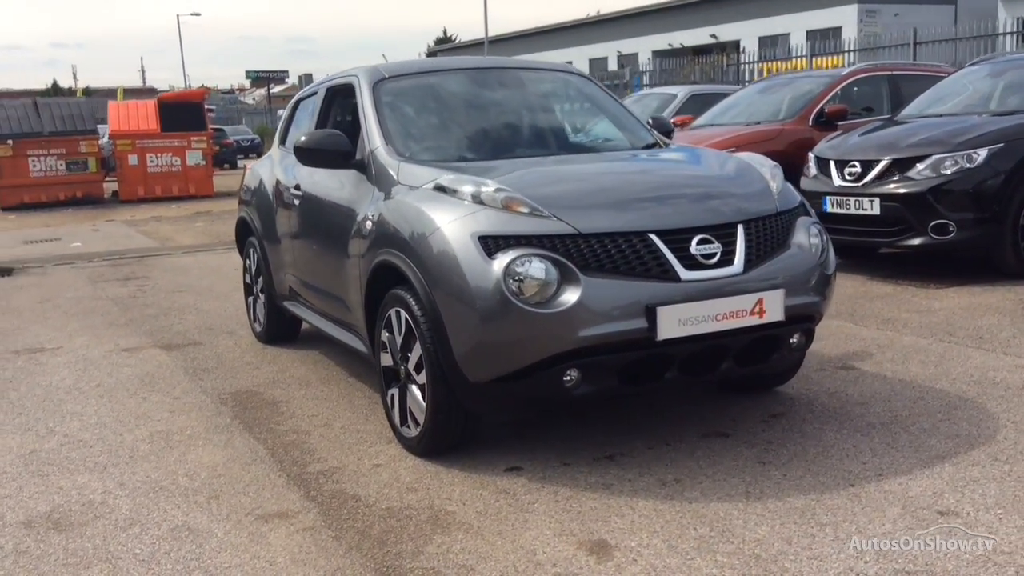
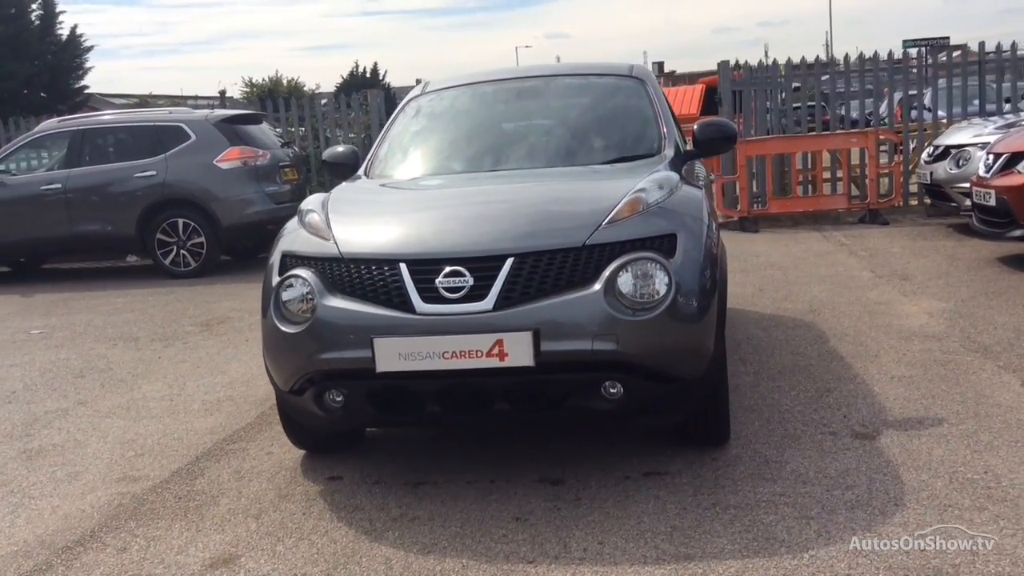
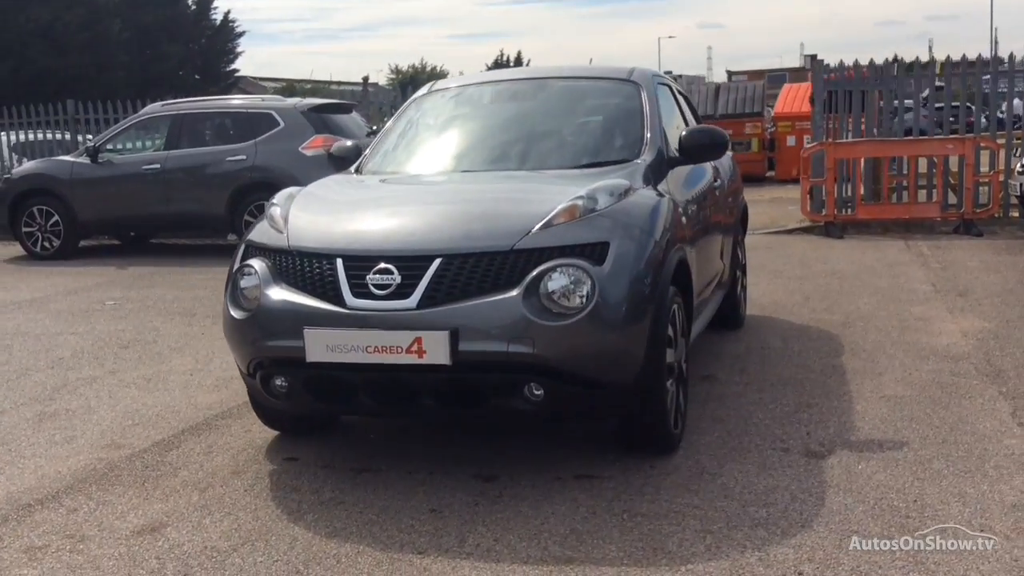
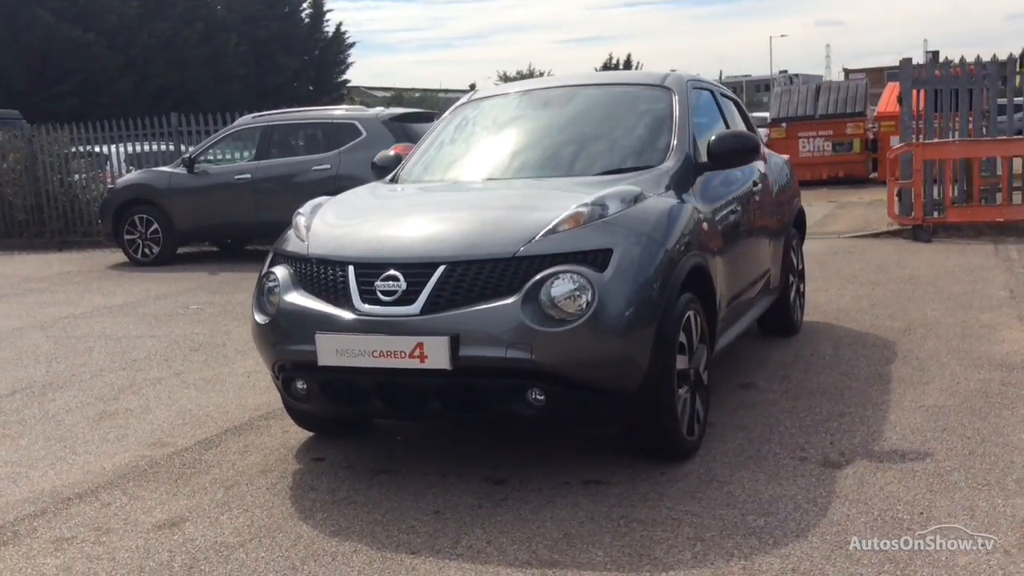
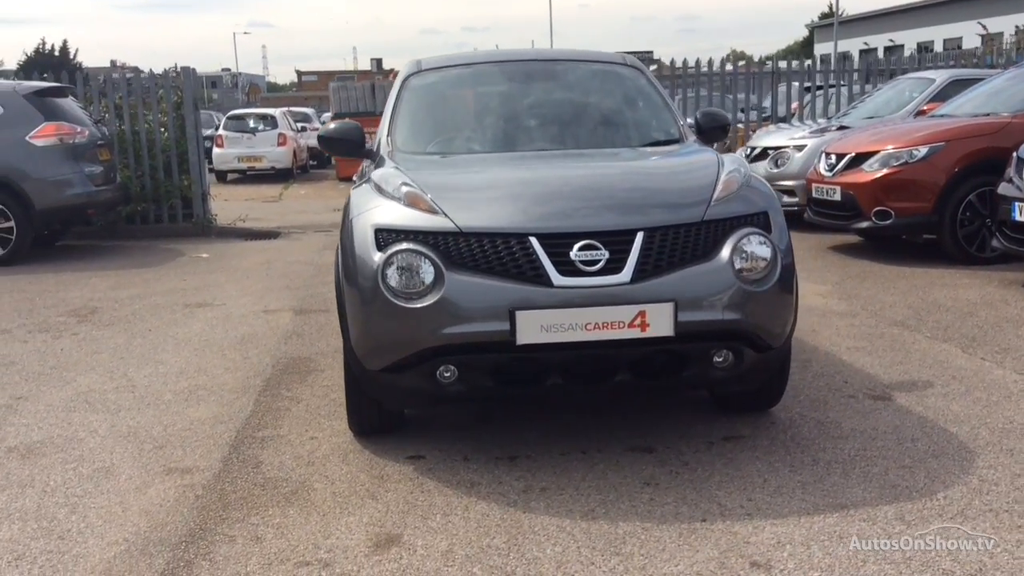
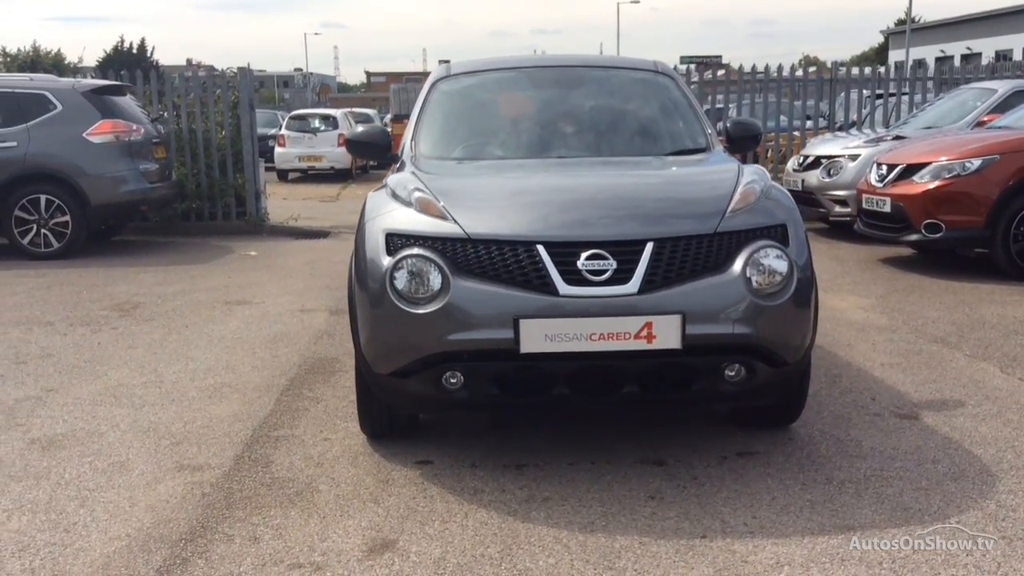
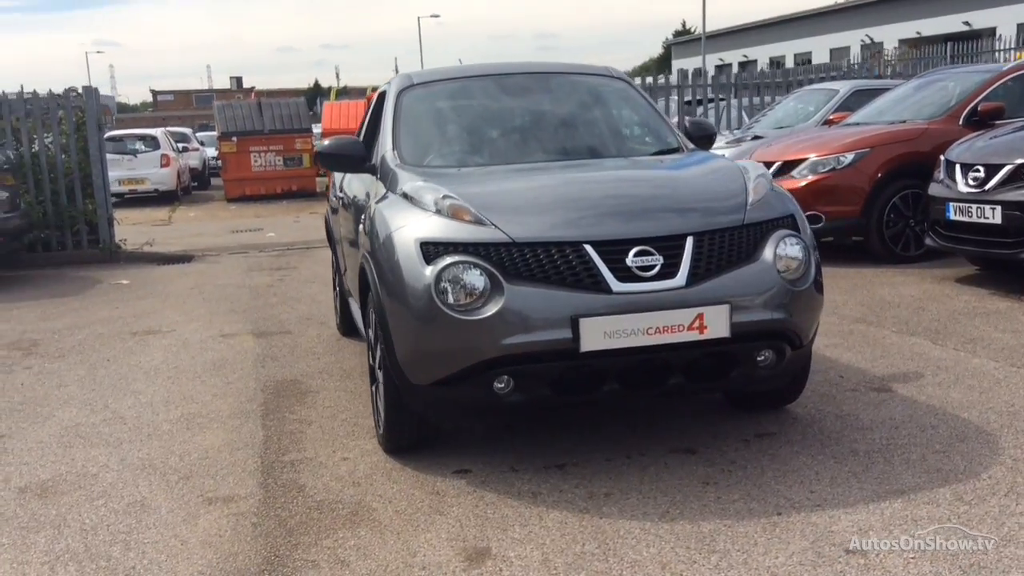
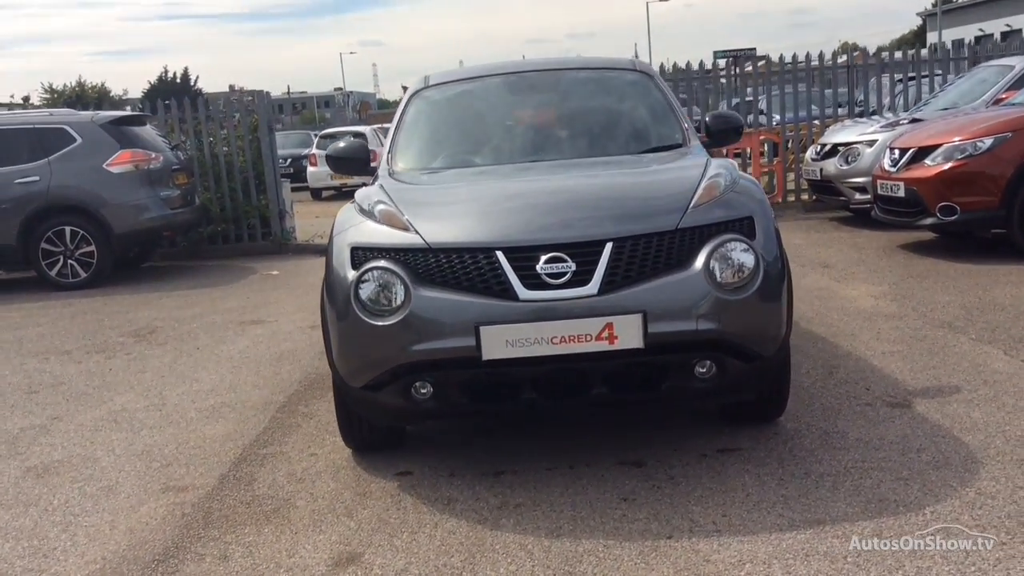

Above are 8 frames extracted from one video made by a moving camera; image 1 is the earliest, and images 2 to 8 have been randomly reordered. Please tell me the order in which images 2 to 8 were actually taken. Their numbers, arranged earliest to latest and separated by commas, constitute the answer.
7, 5, 6, 8, 2, 3, 4
